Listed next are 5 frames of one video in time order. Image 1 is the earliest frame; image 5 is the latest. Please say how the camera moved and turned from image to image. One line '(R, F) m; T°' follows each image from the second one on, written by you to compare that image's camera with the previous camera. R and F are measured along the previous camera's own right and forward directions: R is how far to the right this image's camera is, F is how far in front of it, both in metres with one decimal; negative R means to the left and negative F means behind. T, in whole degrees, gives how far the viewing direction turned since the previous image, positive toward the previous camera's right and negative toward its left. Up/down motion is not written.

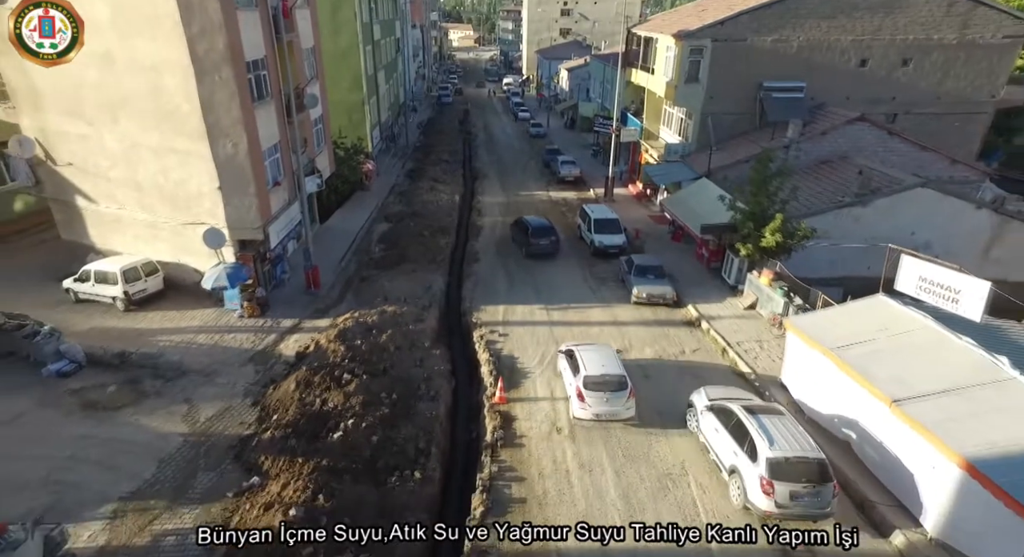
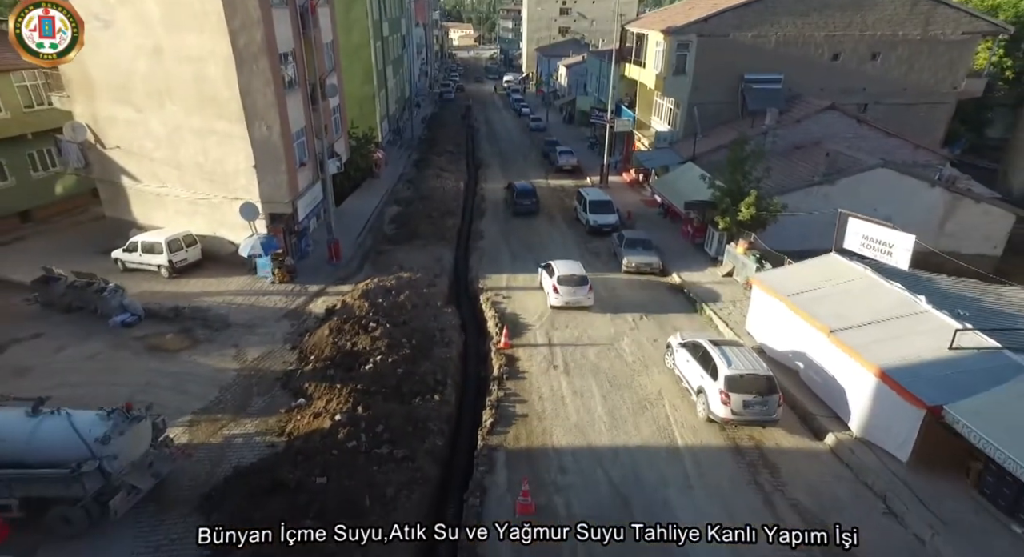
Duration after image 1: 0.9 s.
(-0.1, -2.6) m; 0°
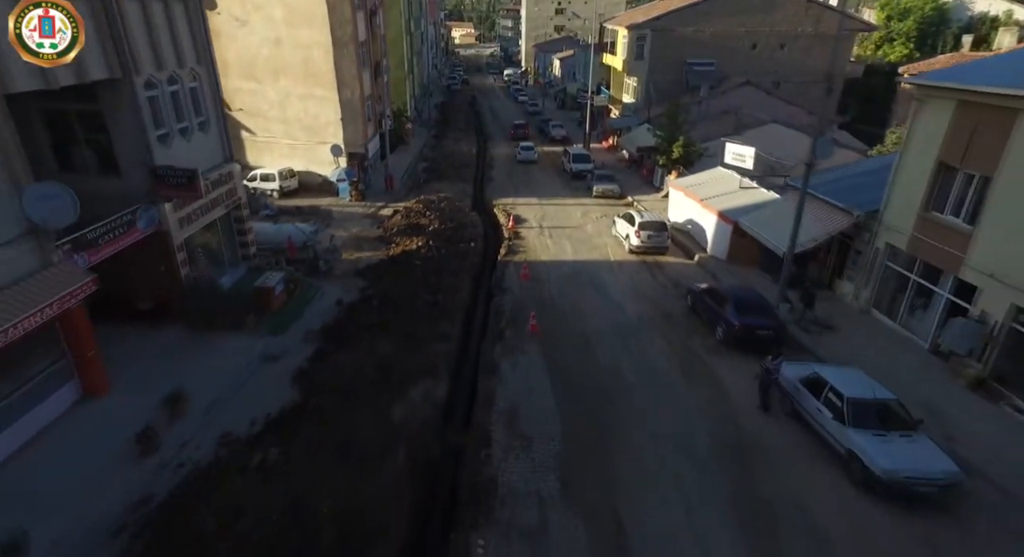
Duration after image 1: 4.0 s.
(-0.3, -11.1) m; 0°
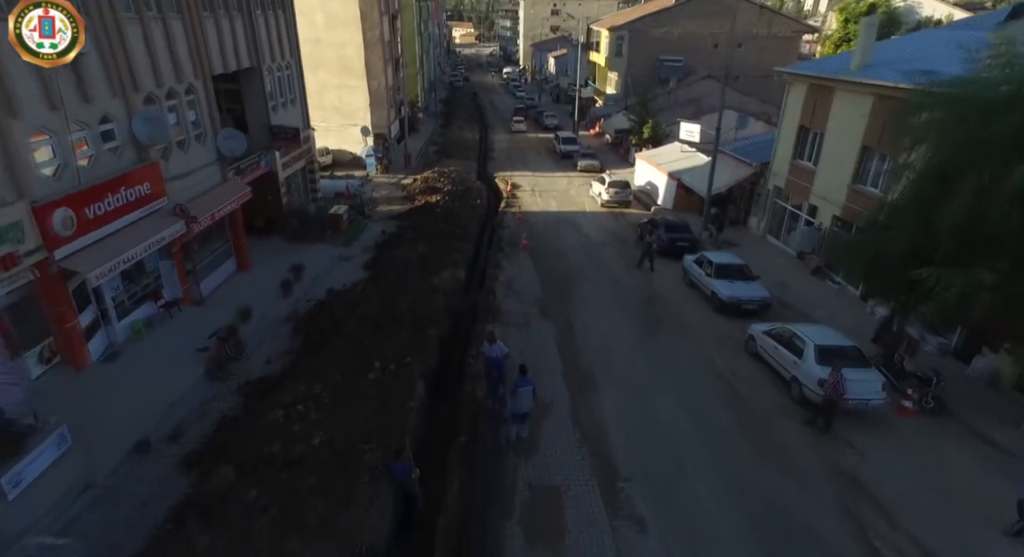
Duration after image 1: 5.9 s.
(+0.1, -7.3) m; 0°
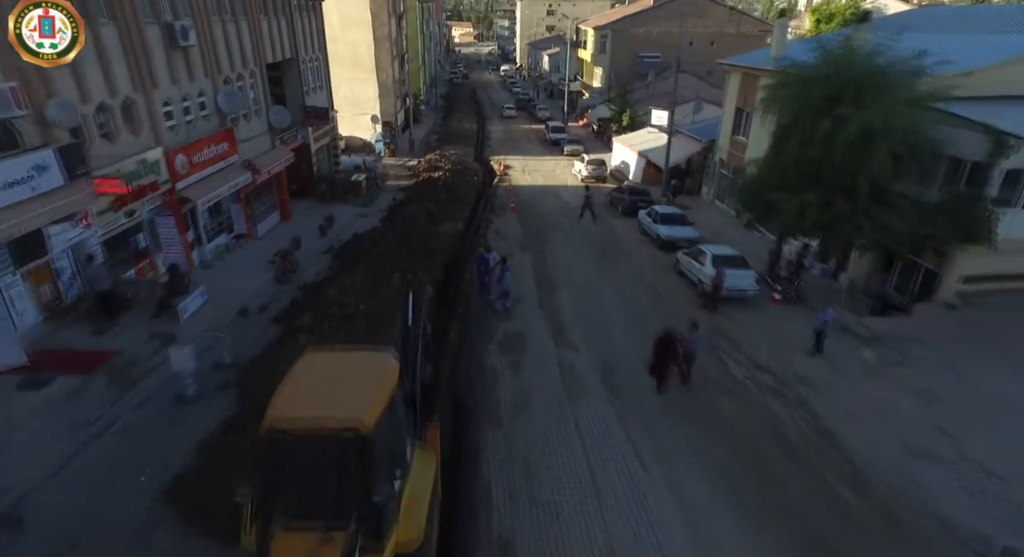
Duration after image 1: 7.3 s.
(+0.5, -5.0) m; 0°
